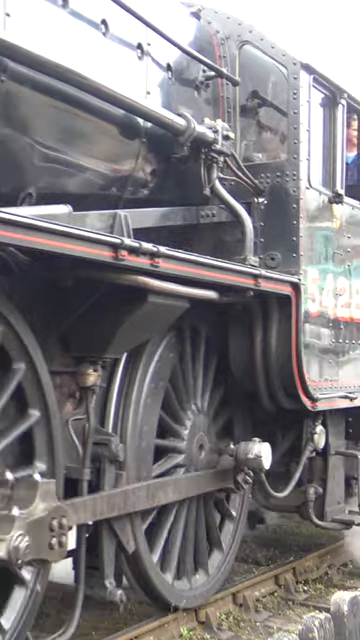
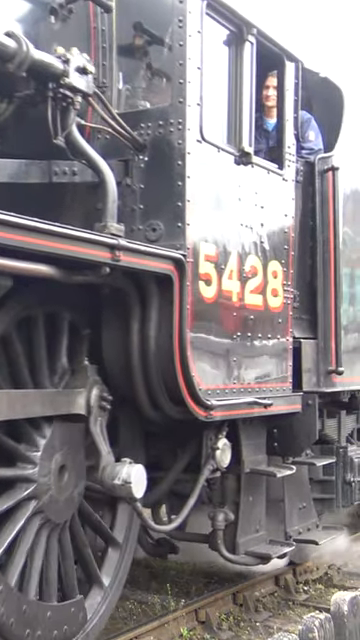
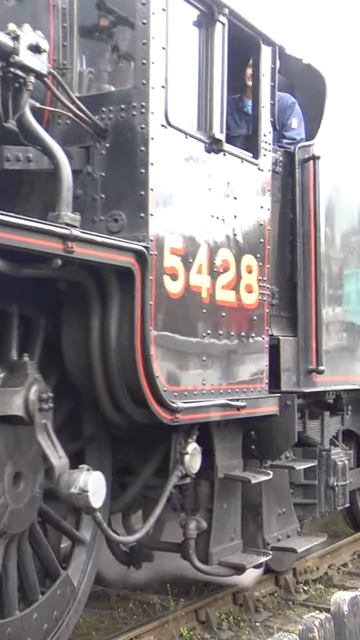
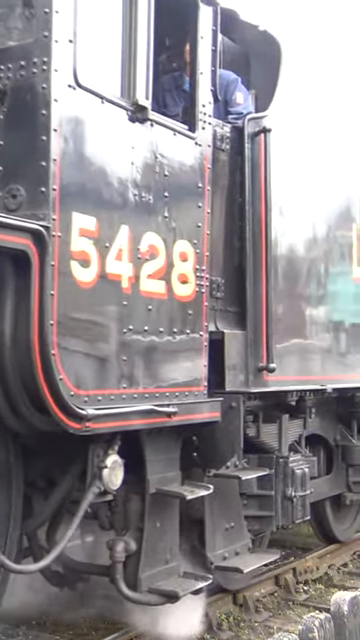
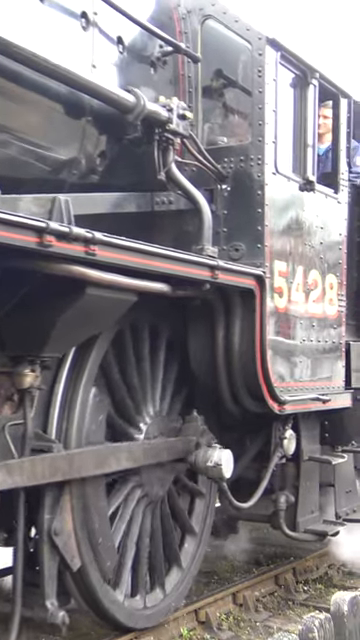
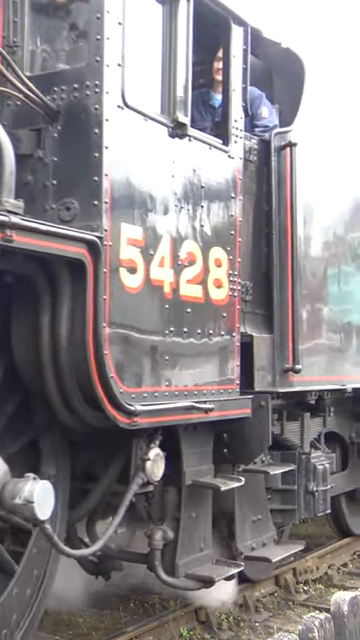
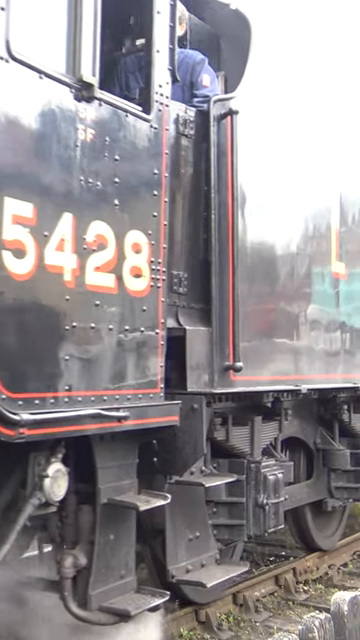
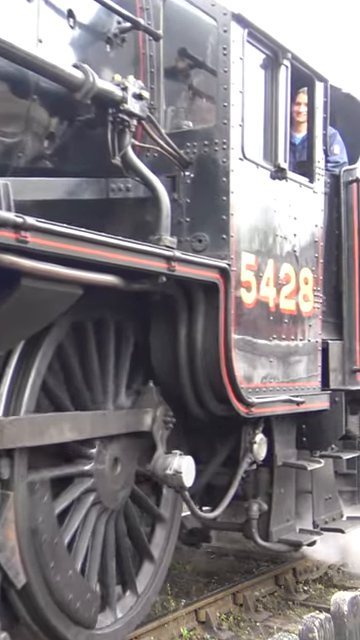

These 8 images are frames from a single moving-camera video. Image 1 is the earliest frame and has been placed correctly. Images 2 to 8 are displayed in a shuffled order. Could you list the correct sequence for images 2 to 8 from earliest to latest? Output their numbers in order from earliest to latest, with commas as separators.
5, 8, 2, 3, 6, 4, 7
